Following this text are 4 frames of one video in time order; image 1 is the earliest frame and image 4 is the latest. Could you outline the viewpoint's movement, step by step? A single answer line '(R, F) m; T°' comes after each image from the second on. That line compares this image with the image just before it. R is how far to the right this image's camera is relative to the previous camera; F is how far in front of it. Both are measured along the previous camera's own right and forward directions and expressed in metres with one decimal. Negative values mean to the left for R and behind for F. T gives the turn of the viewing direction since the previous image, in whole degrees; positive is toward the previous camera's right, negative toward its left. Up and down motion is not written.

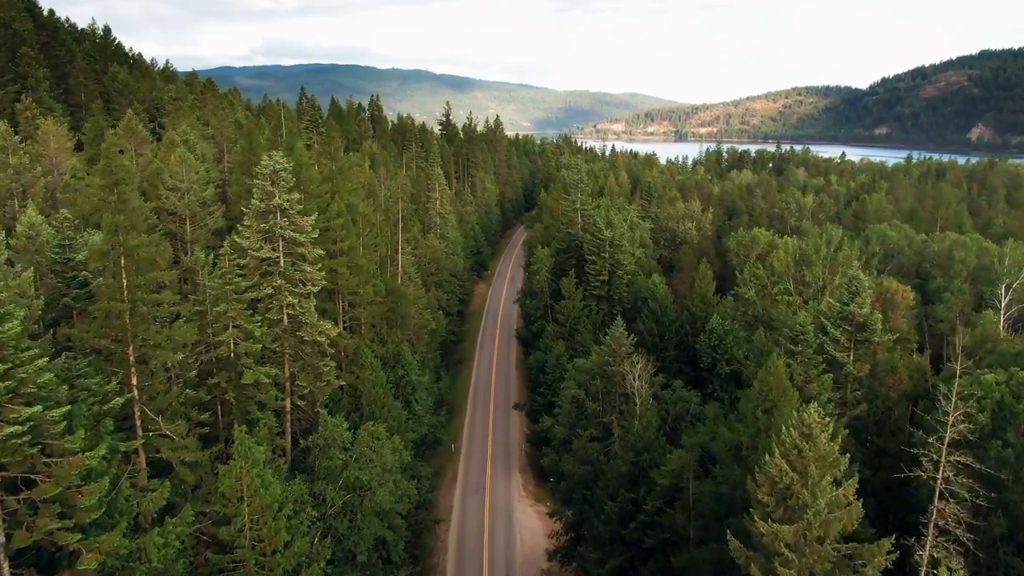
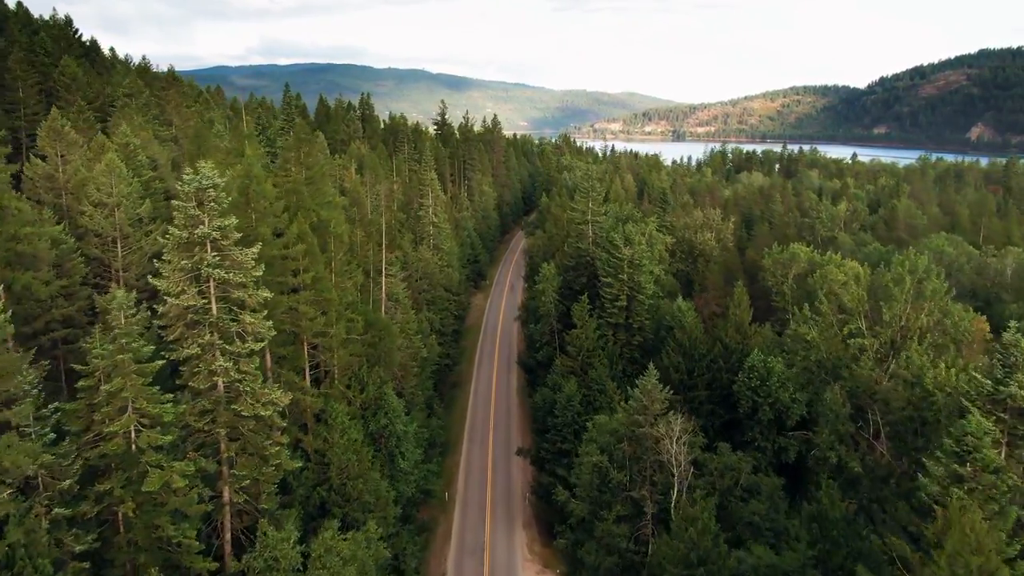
(-0.5, +8.5) m; 0°
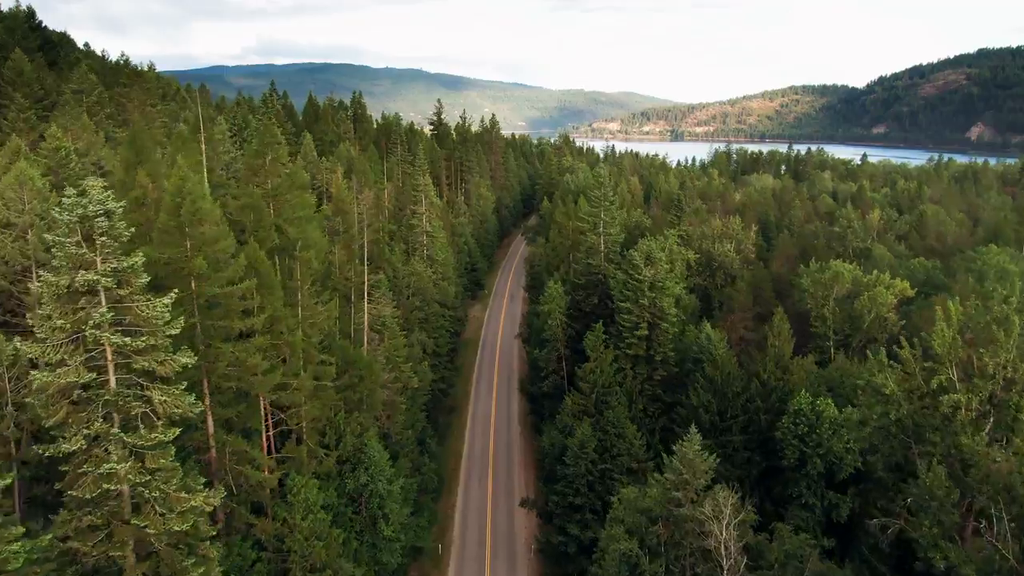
(-0.4, +7.0) m; 0°
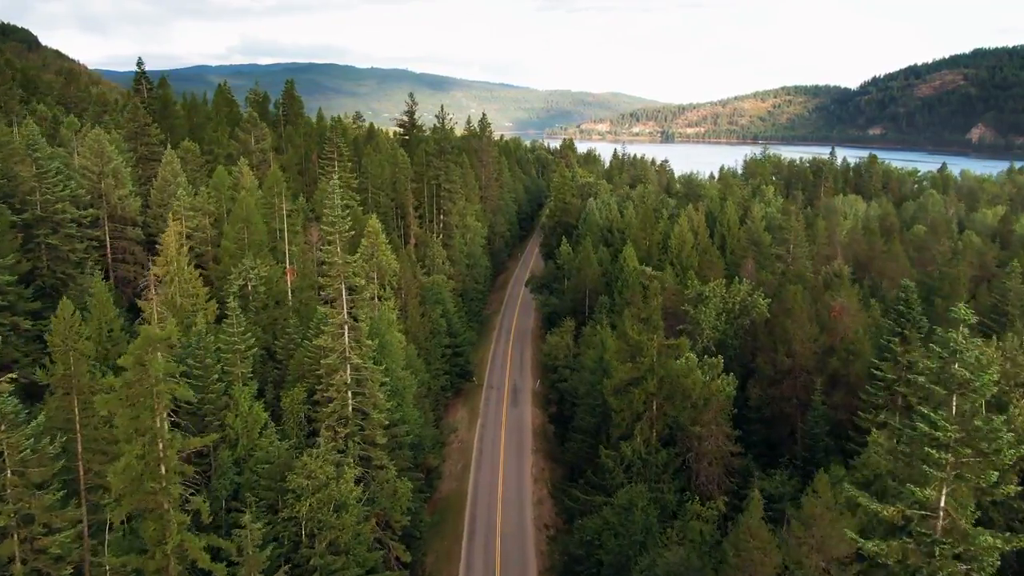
(-2.0, +41.5) m; +1°
